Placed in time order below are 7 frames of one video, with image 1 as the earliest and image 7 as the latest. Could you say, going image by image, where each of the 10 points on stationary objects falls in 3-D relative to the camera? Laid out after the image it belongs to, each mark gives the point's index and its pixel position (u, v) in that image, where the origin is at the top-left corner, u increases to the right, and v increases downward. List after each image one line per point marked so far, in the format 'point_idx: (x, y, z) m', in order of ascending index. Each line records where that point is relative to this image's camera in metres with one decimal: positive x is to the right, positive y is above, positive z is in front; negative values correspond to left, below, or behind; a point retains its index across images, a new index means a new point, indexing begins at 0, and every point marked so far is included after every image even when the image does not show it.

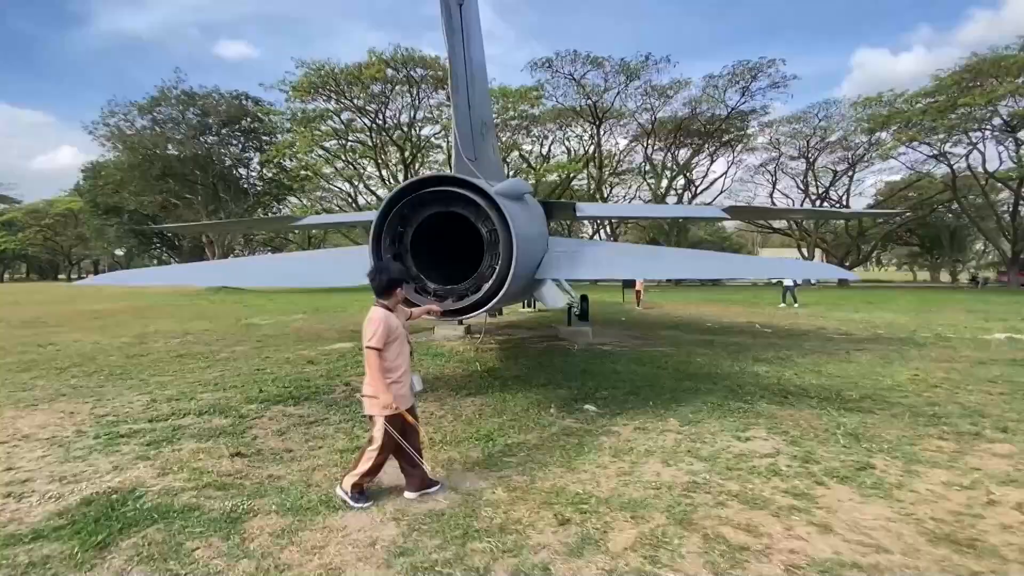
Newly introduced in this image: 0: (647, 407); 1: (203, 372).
0: (+1.5, -1.3, +5.3) m
1: (-4.7, -1.3, +7.4) m
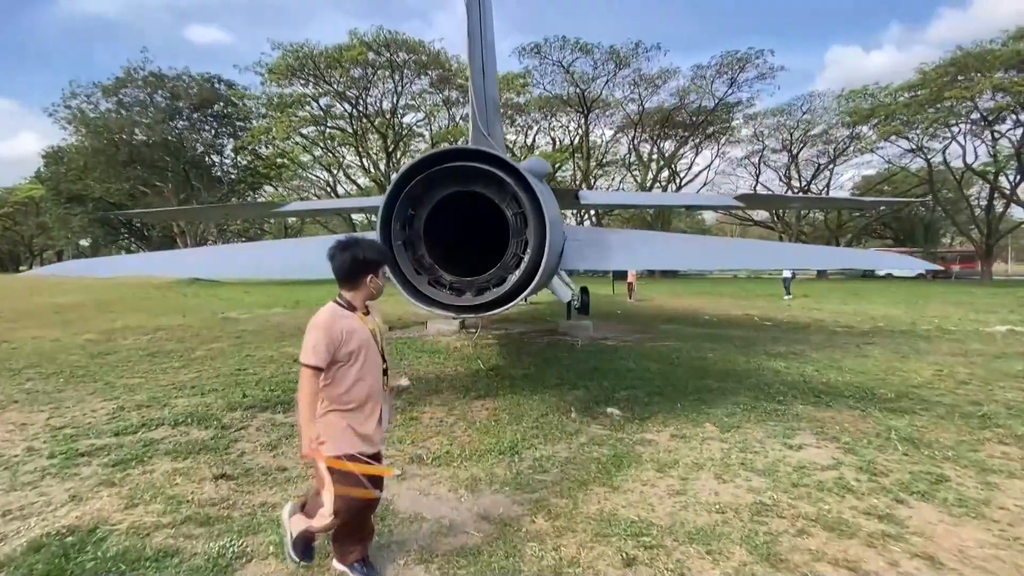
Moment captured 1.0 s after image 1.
0: (+1.6, -1.2, +4.8) m
1: (-4.6, -1.2, +6.7) m
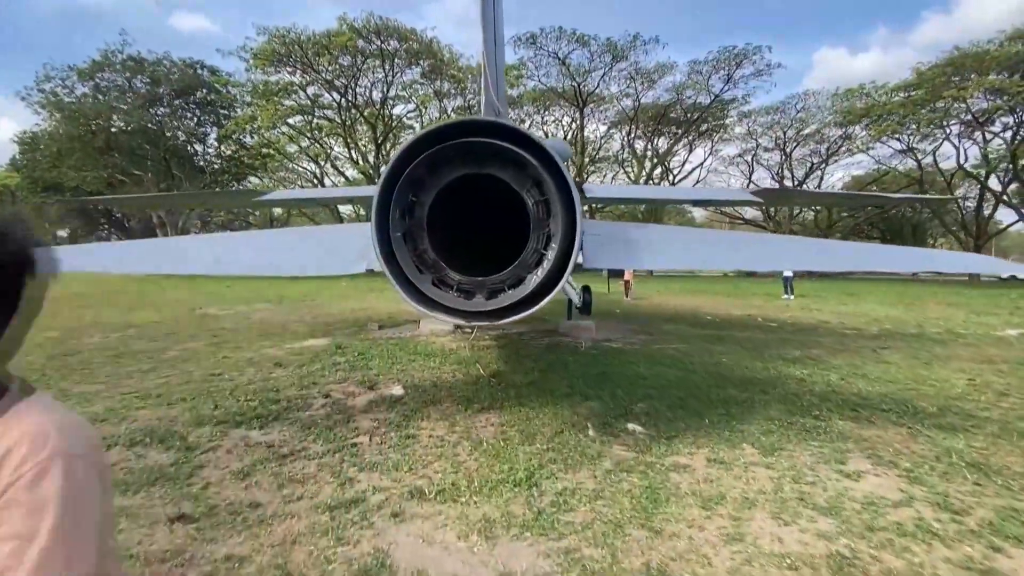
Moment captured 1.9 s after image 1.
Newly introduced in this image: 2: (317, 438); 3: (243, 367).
0: (+1.7, -1.2, +4.3) m
1: (-4.5, -1.1, +6.0) m
2: (-1.6, -1.2, +4.0) m
3: (-3.6, -1.0, +6.5) m
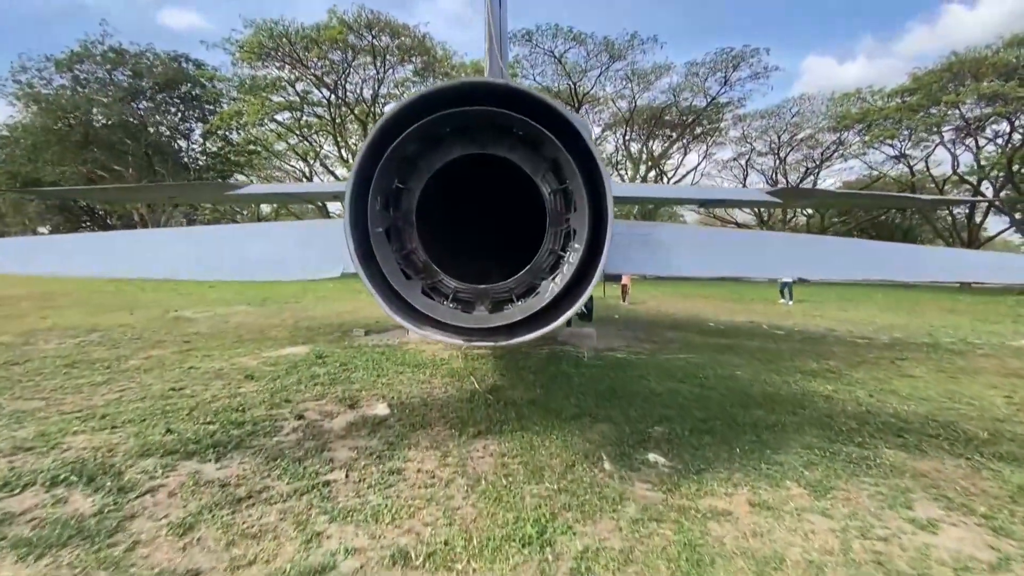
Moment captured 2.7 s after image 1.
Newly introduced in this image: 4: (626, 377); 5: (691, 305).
0: (+1.7, -1.3, +3.7) m
1: (-4.5, -1.1, +5.3) m
2: (-1.6, -1.3, +3.4) m
3: (-3.6, -1.1, +5.8) m
4: (+1.4, -1.1, +6.2) m
5: (+6.1, -0.6, +16.7) m
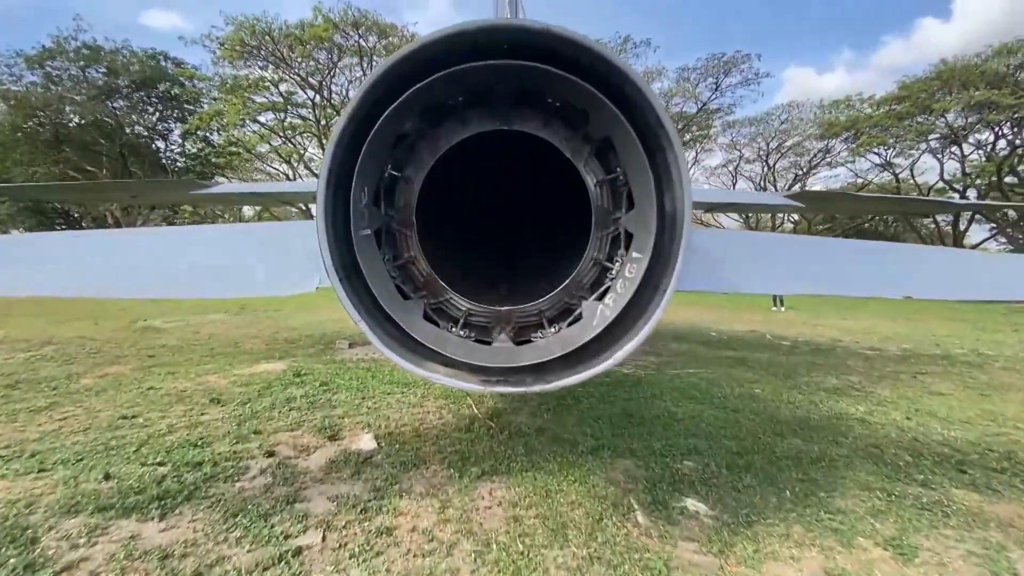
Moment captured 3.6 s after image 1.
0: (+1.8, -1.4, +3.2) m
1: (-4.5, -1.2, +4.6) m
2: (-1.5, -1.4, +2.7) m
3: (-3.6, -1.2, +5.1) m
4: (+1.5, -1.3, +5.6) m
5: (+5.8, -0.8, +16.2) m
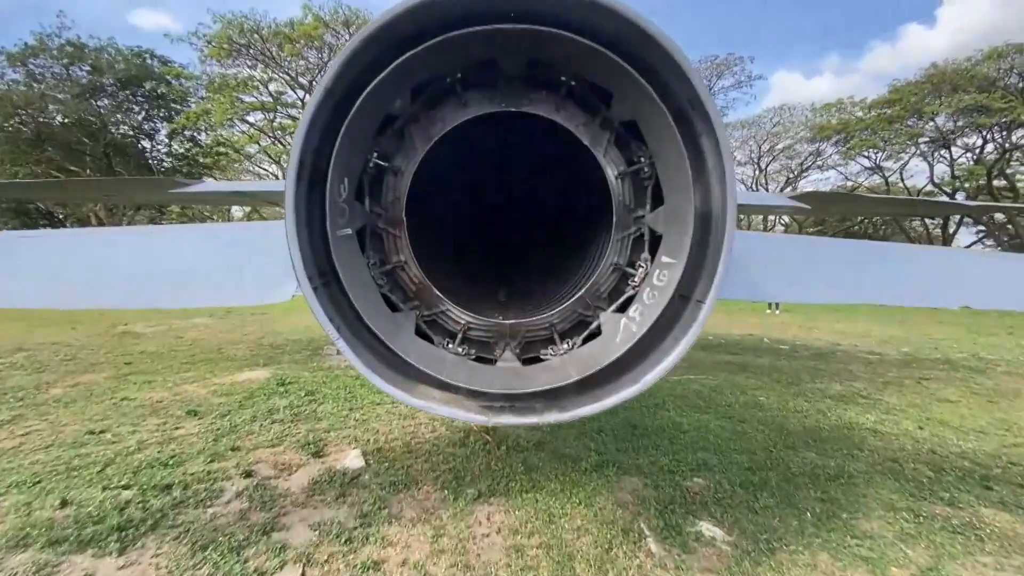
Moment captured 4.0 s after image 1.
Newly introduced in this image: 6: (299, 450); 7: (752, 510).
0: (+1.8, -1.5, +2.9) m
1: (-4.5, -1.3, +4.2) m
2: (-1.5, -1.4, +2.4) m
3: (-3.6, -1.2, +4.7) m
4: (+1.4, -1.3, +5.4) m
5: (+5.6, -0.9, +16.1) m
6: (-1.7, -1.3, +3.9) m
7: (+1.5, -1.4, +3.2) m
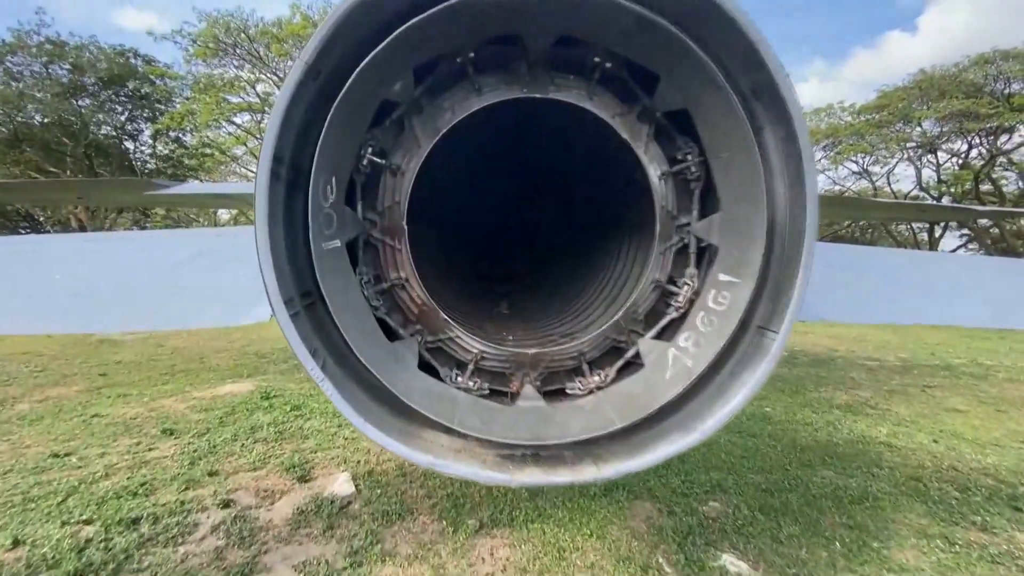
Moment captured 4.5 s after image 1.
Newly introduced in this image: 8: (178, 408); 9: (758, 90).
0: (+1.8, -1.5, +2.7) m
1: (-4.5, -1.4, +3.9) m
2: (-1.4, -1.5, +2.1) m
3: (-3.6, -1.3, +4.4) m
4: (+1.4, -1.4, +5.1) m
5: (+5.4, -1.1, +15.9) m
6: (-1.7, -1.4, +3.6) m
7: (+1.6, -1.5, +2.9) m
8: (-3.5, -1.3, +5.1) m
9: (+0.6, +0.5, +1.2) m
